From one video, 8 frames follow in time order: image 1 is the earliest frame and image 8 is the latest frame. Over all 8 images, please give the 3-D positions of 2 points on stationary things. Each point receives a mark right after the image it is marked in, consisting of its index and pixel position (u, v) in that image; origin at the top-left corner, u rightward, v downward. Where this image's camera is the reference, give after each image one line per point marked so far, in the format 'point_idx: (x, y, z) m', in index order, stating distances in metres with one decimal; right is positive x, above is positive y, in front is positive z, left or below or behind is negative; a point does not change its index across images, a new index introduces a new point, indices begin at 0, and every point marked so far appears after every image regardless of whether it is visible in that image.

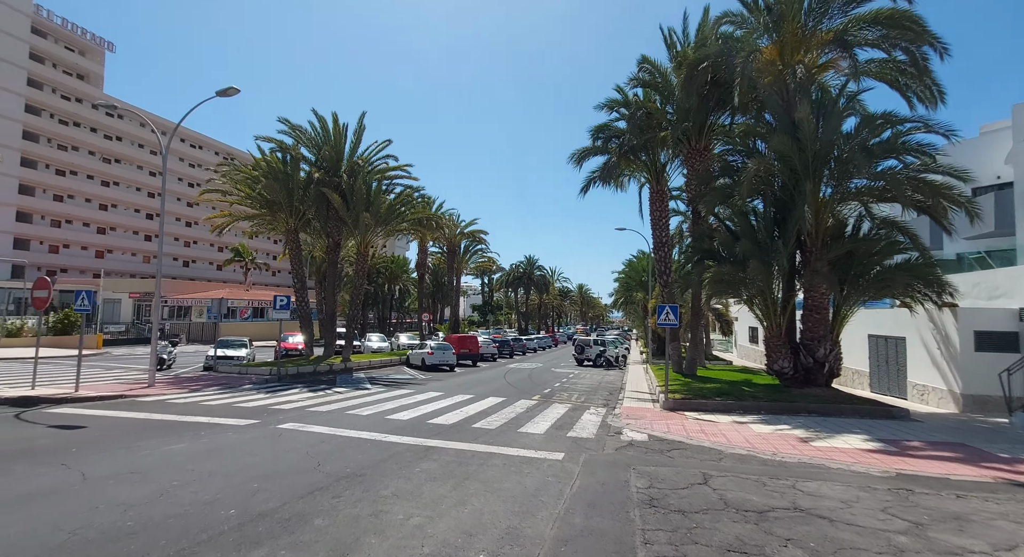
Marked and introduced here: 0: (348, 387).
0: (-5.1, -3.3, +15.0) m
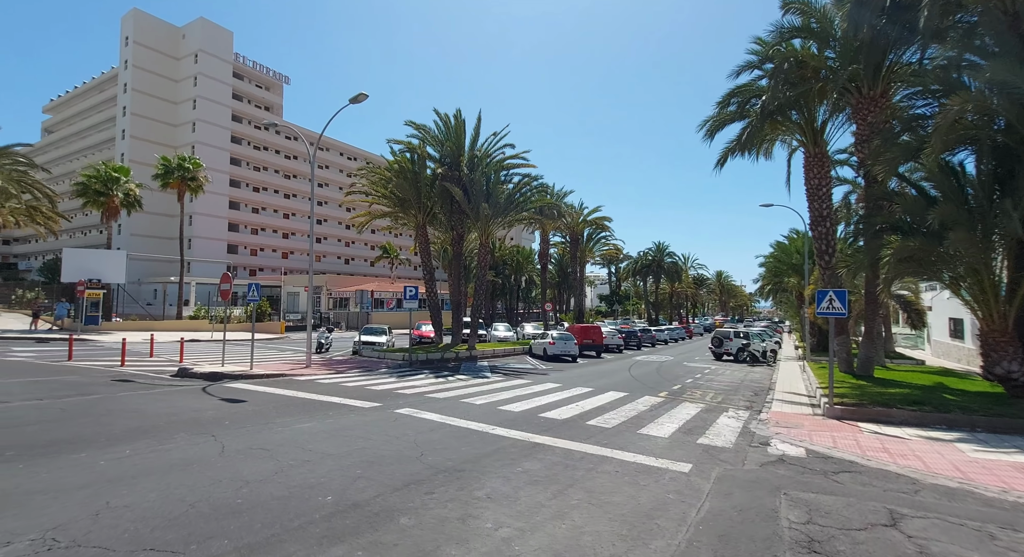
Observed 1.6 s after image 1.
0: (-1.3, -2.9, +15.1) m
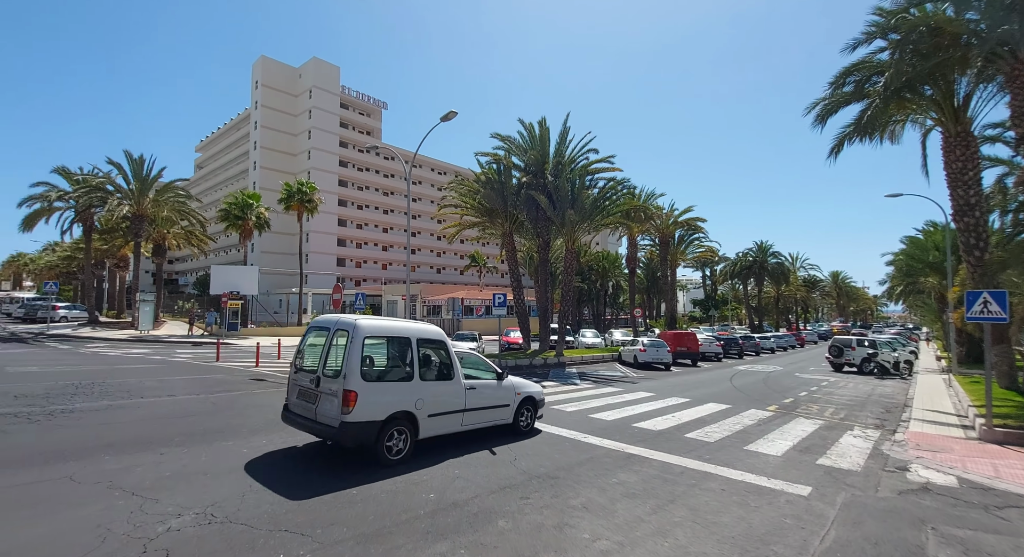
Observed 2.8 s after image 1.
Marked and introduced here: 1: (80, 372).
0: (+1.4, -3.1, +15.0) m
1: (-14.9, -3.3, +17.9) m
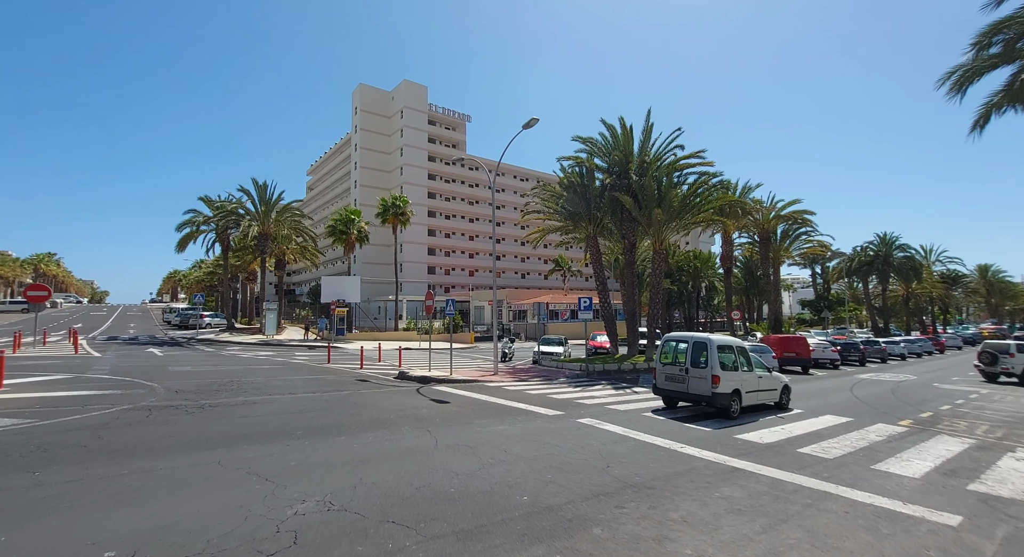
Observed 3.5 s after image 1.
0: (+4.0, -3.2, +14.4) m
1: (-11.5, -3.7, +20.0) m
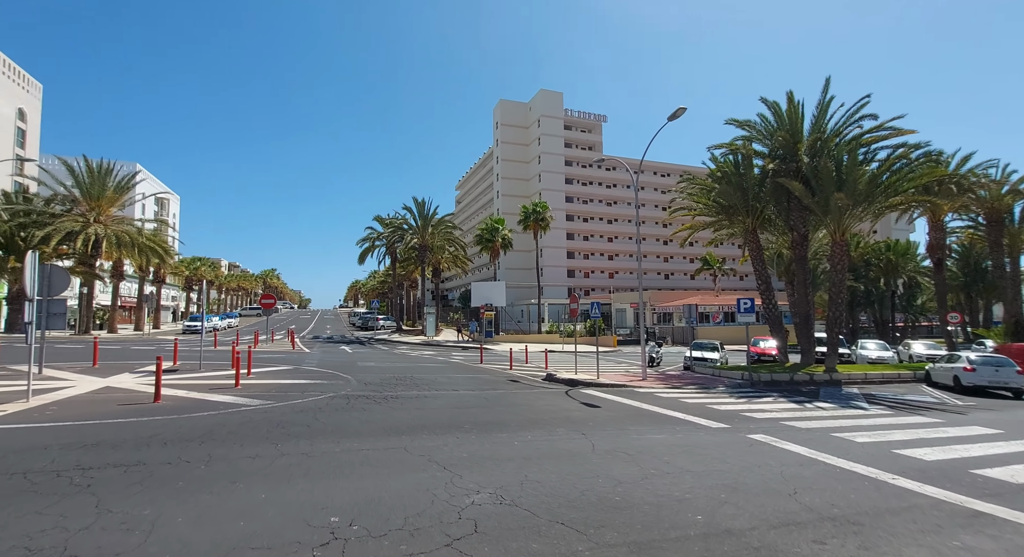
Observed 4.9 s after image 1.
0: (+8.1, -3.1, +12.5) m
1: (-5.2, -4.0, +22.2) m
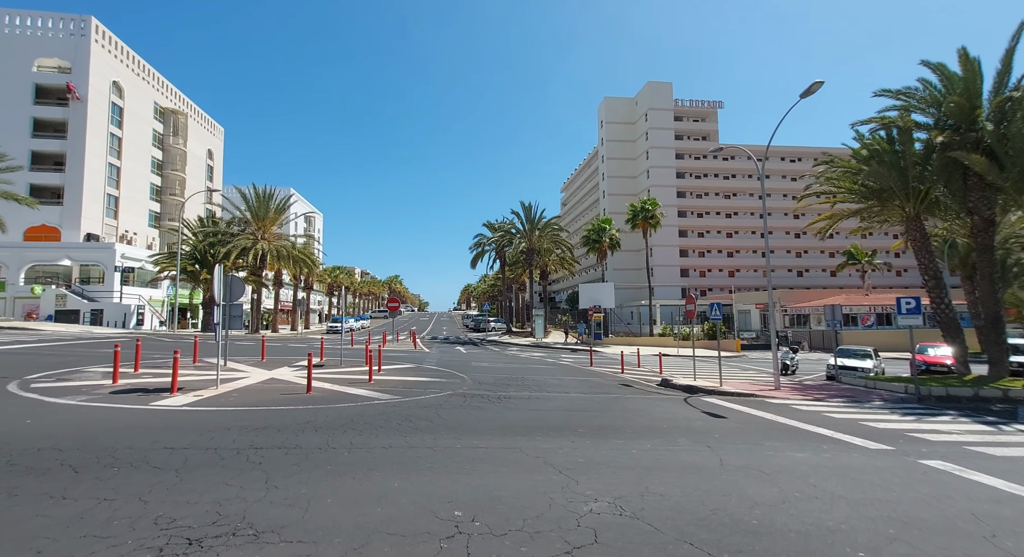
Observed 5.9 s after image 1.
0: (+10.7, -3.0, +9.9) m
1: (-0.2, -4.1, +22.3) m
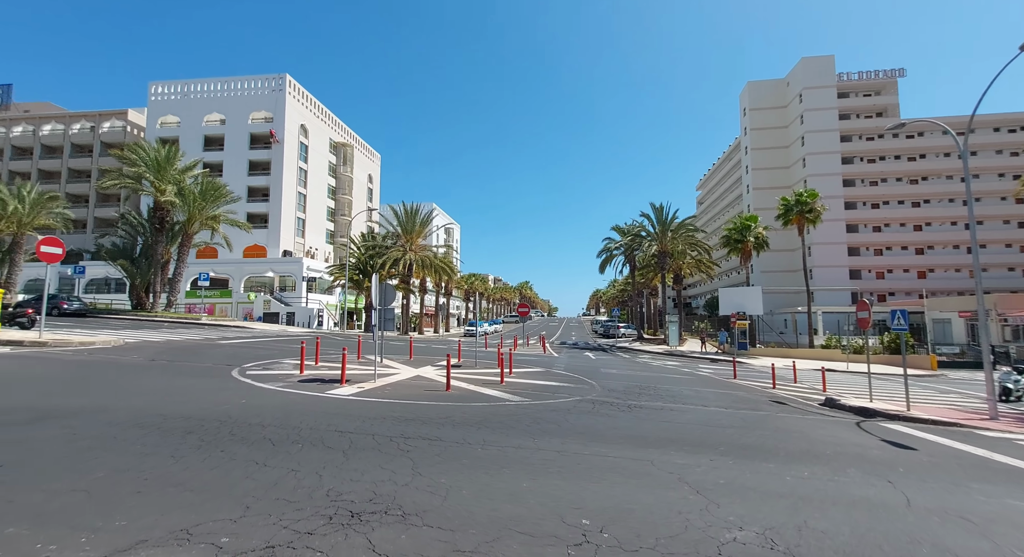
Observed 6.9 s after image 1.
0: (+12.8, -2.9, +6.1) m
1: (+5.4, -4.2, +20.8) m
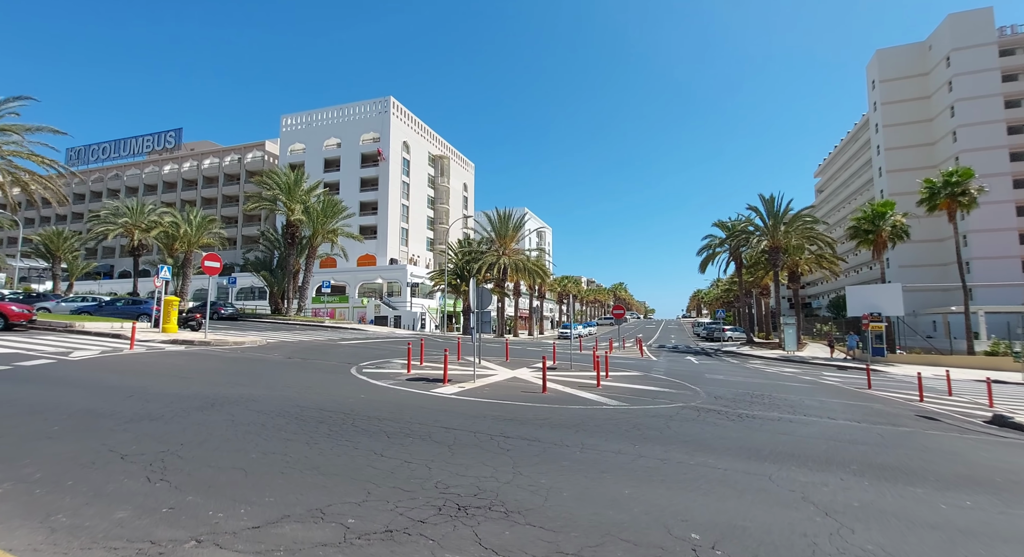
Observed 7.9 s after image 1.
0: (+13.8, -2.6, +3.1) m
1: (+9.3, -4.1, +18.9) m
